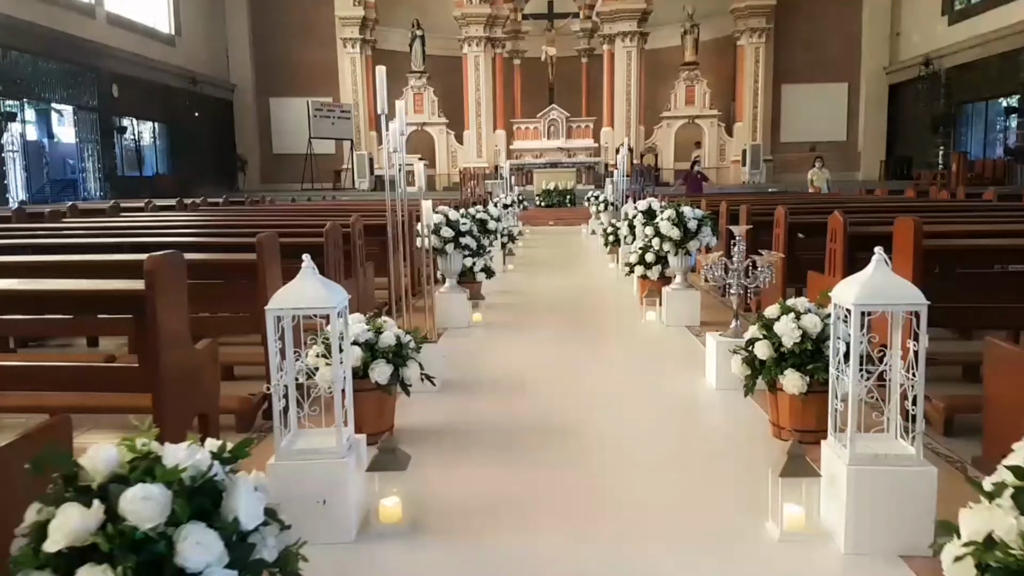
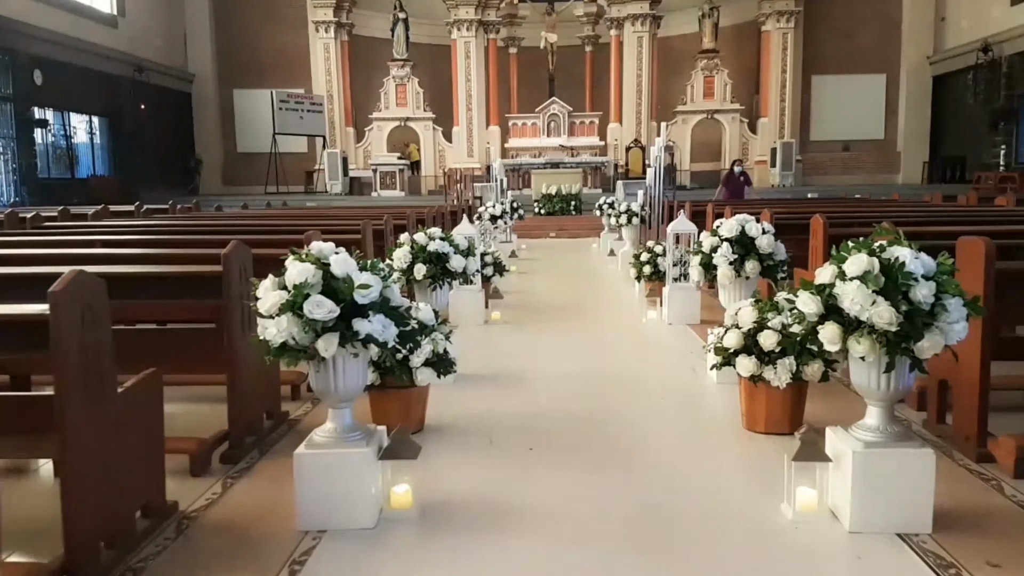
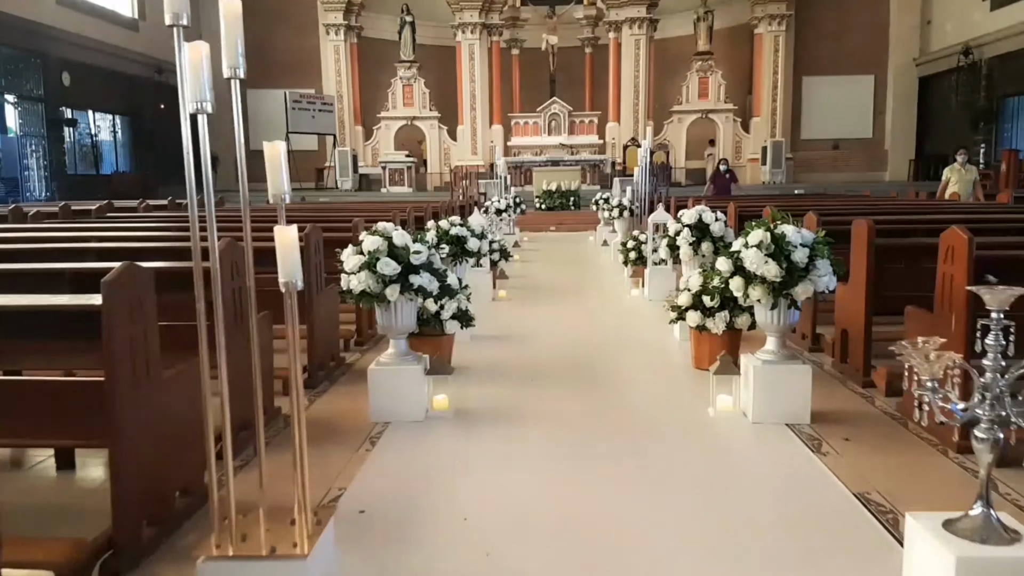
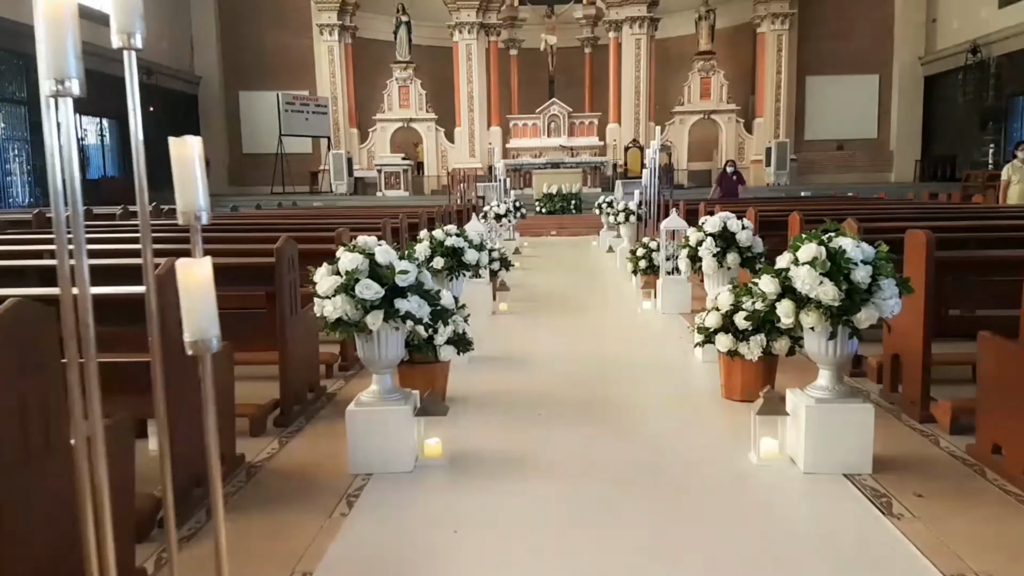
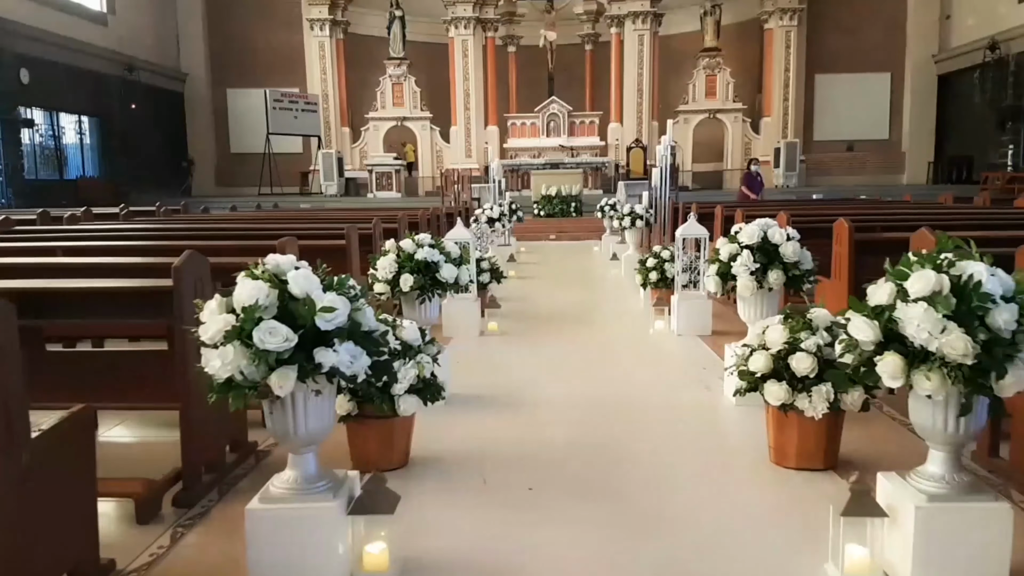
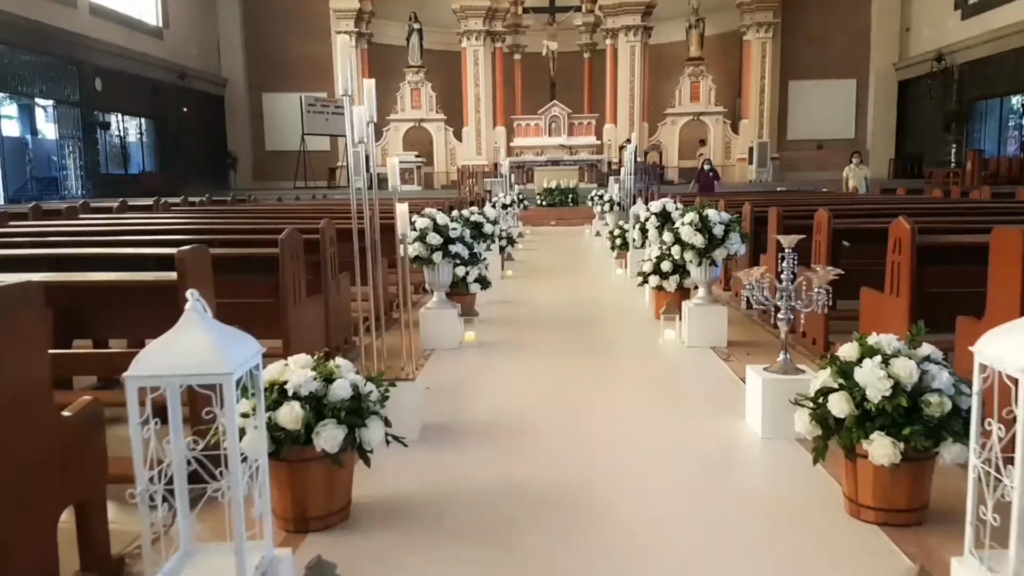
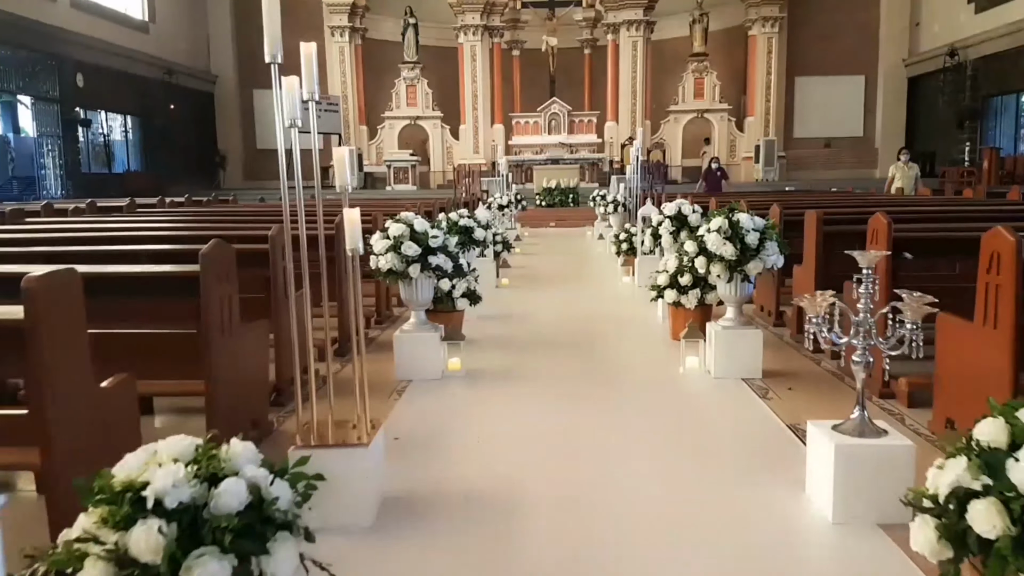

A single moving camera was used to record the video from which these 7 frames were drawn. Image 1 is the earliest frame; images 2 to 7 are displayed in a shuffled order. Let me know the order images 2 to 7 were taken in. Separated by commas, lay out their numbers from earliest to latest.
6, 7, 3, 4, 2, 5
